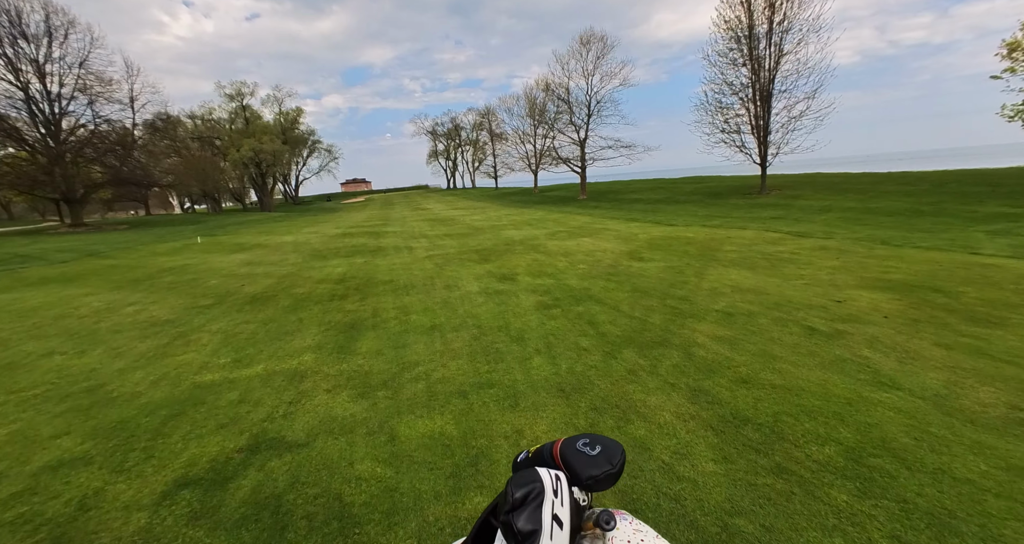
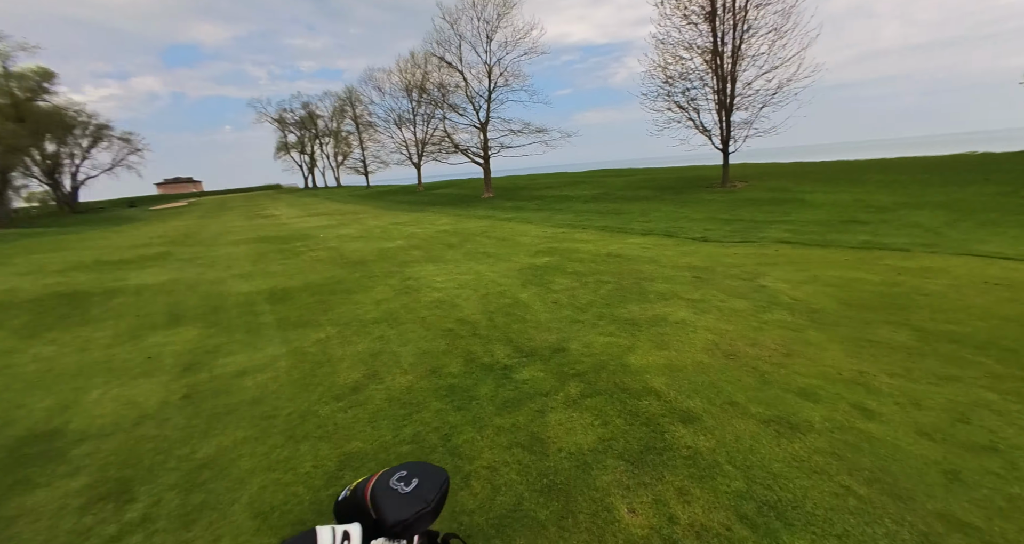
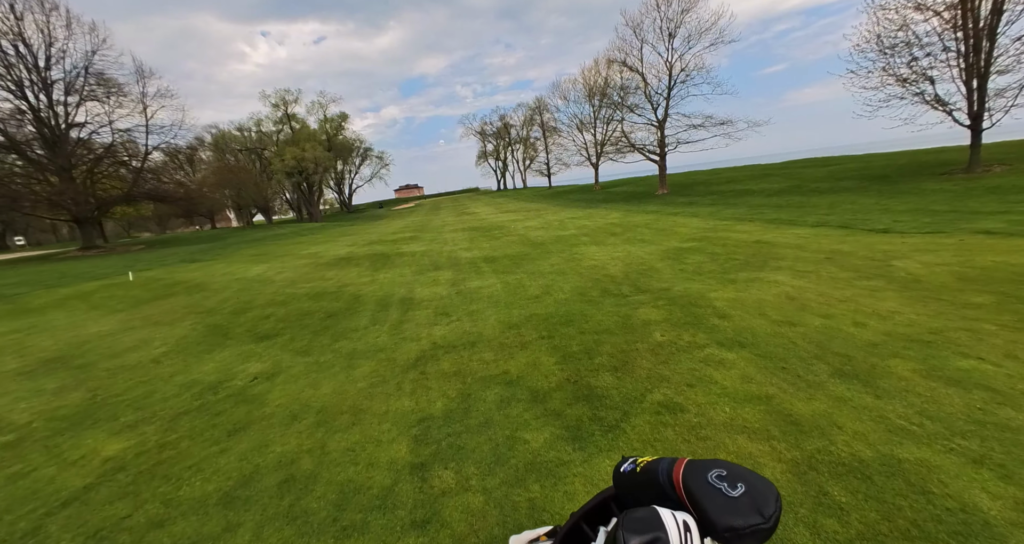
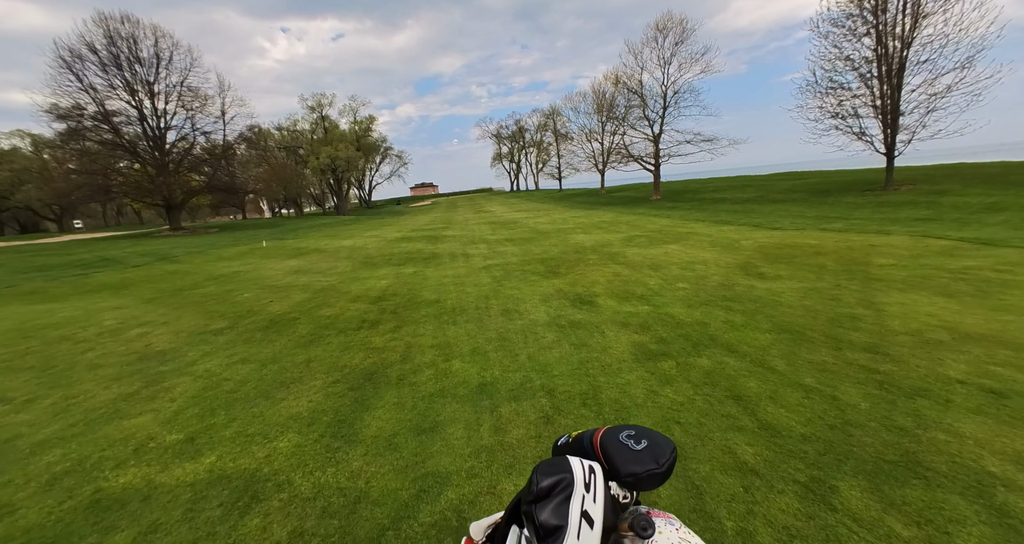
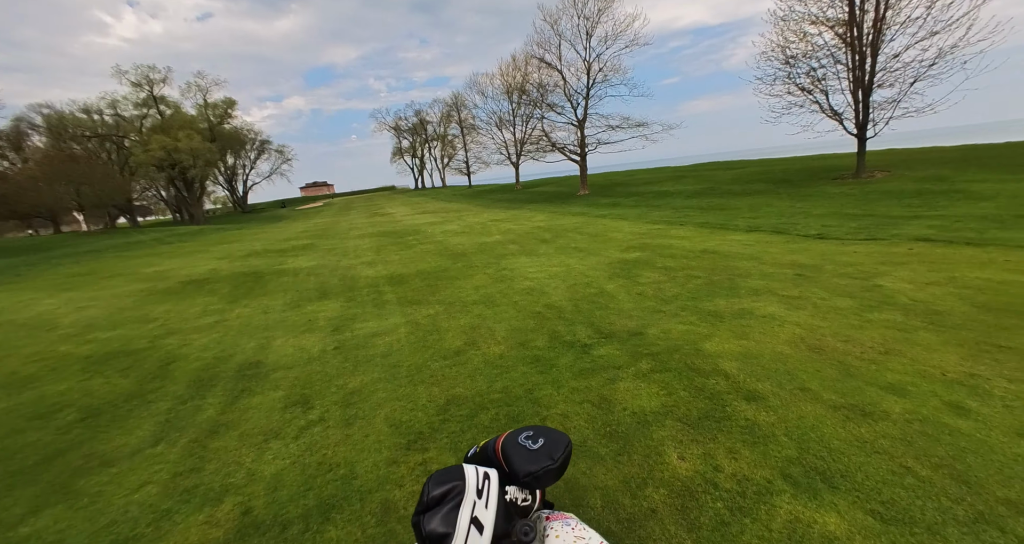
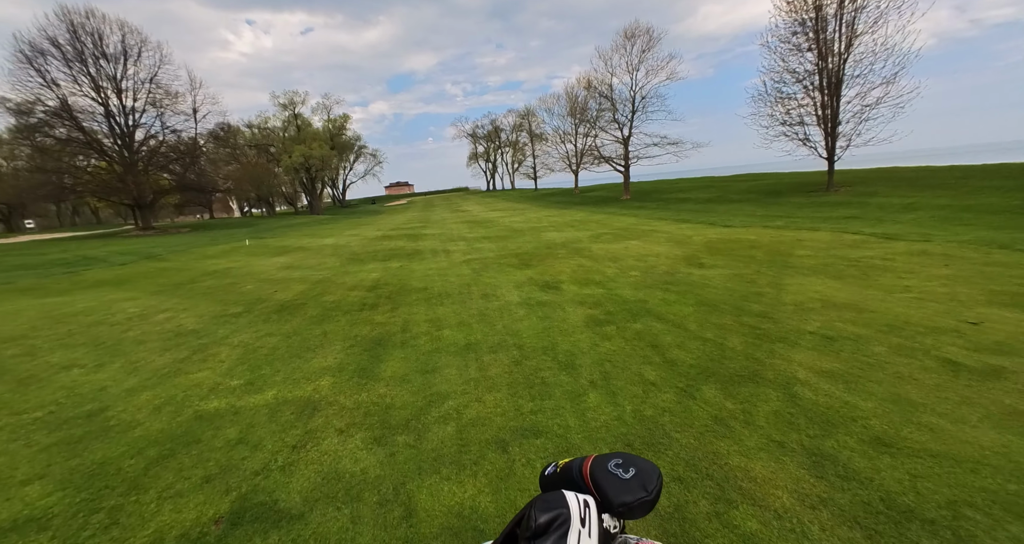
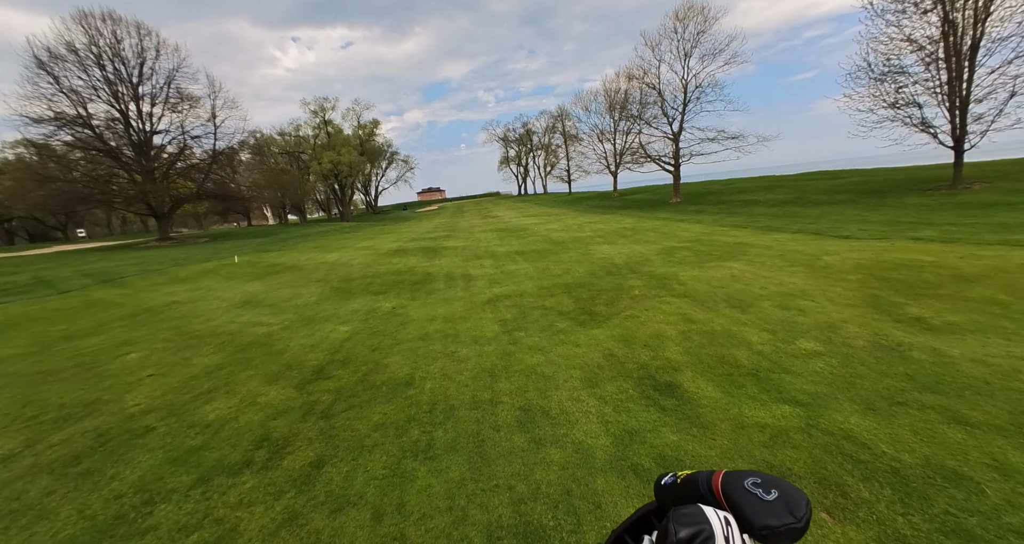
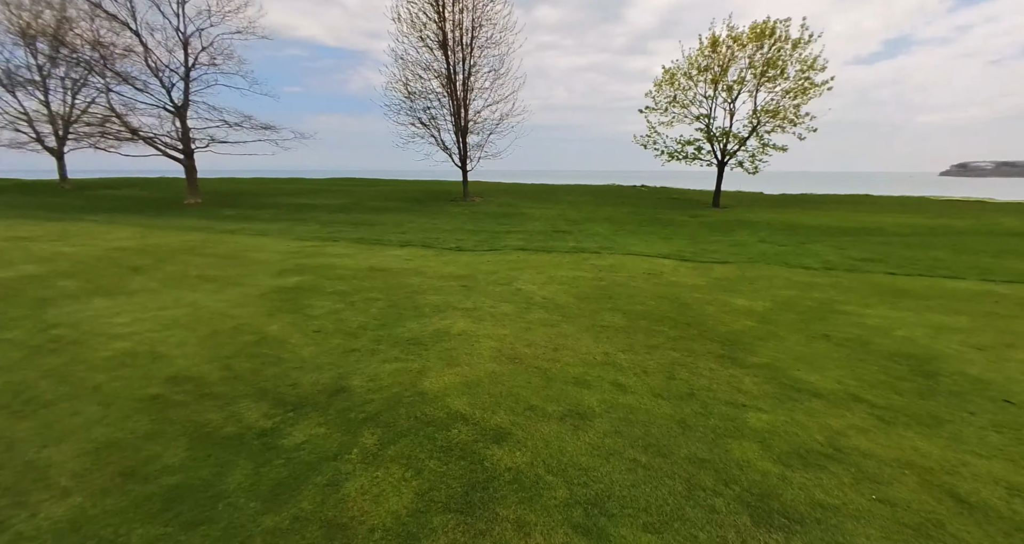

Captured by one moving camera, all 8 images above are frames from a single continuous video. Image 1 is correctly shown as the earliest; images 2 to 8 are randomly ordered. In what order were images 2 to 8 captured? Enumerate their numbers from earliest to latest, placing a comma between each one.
6, 4, 7, 3, 5, 2, 8
